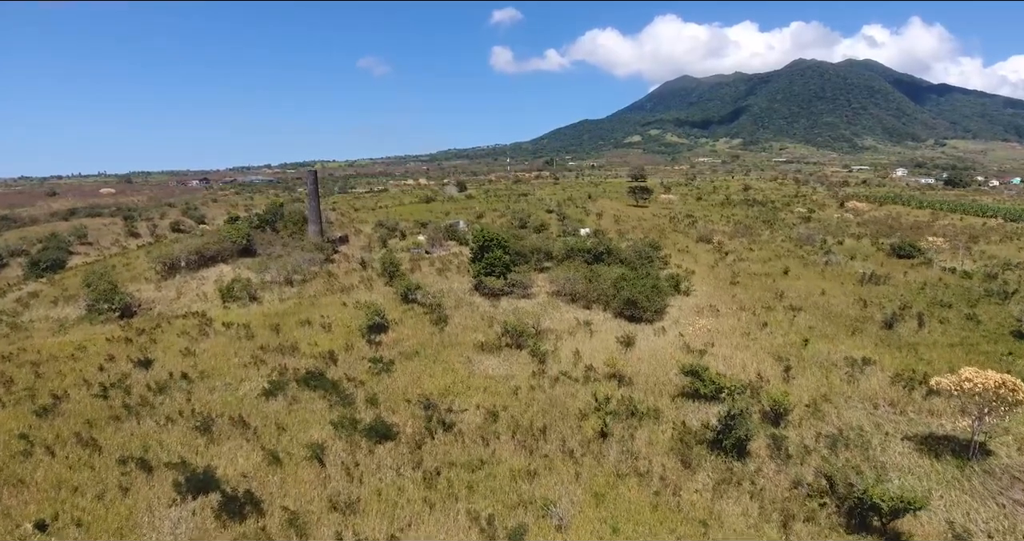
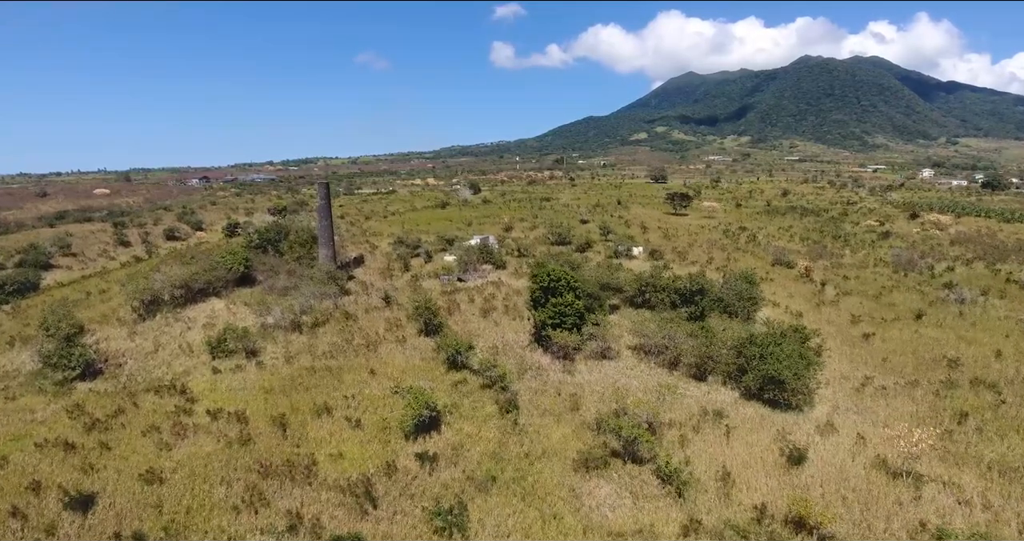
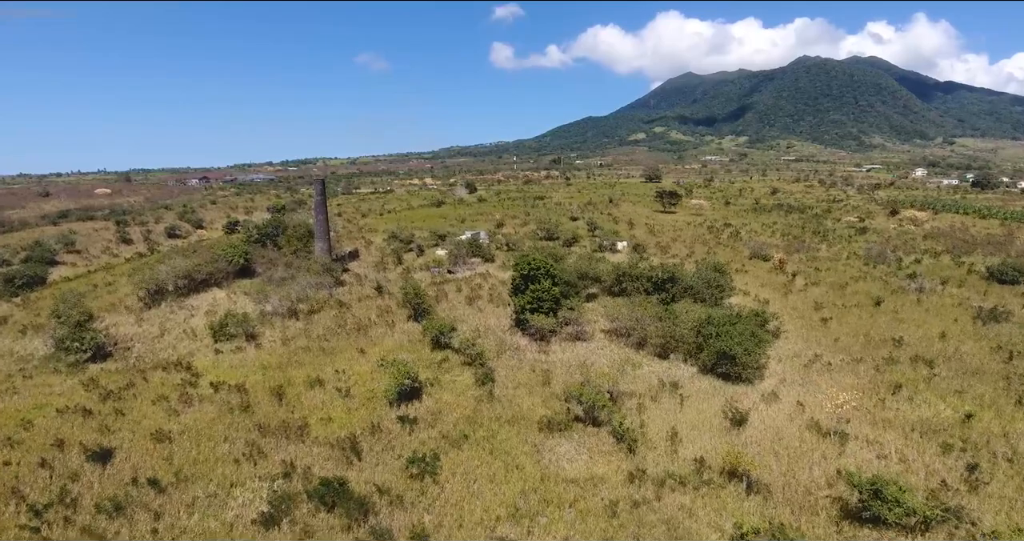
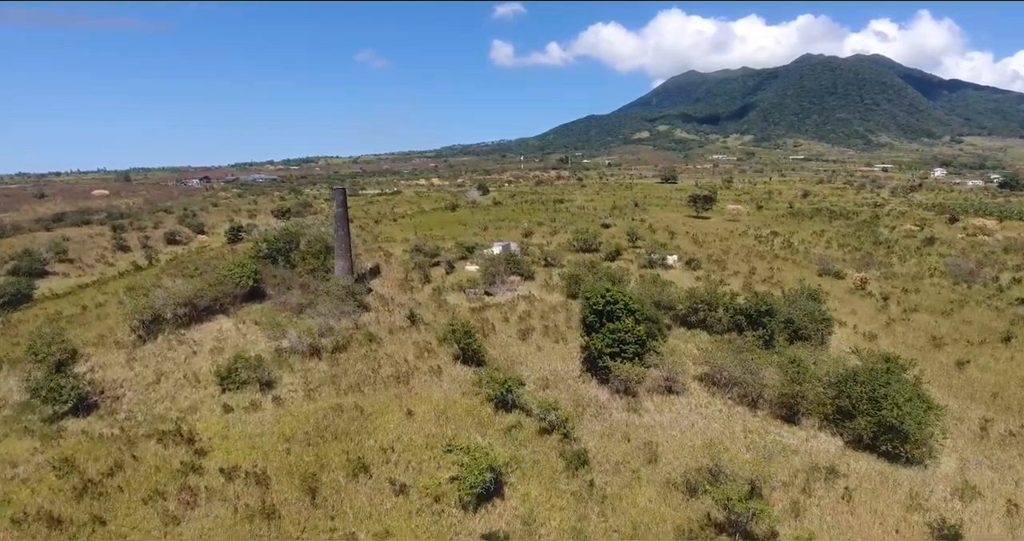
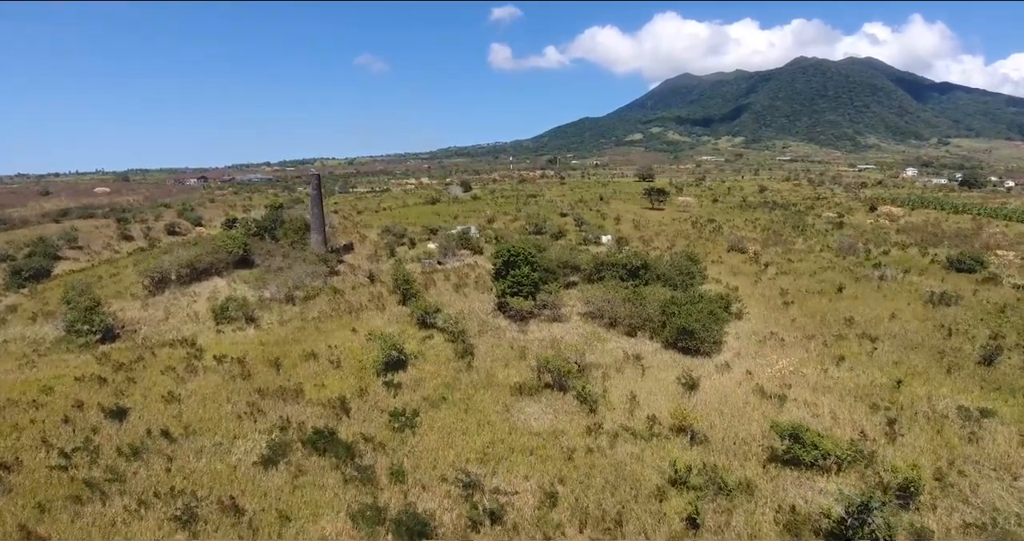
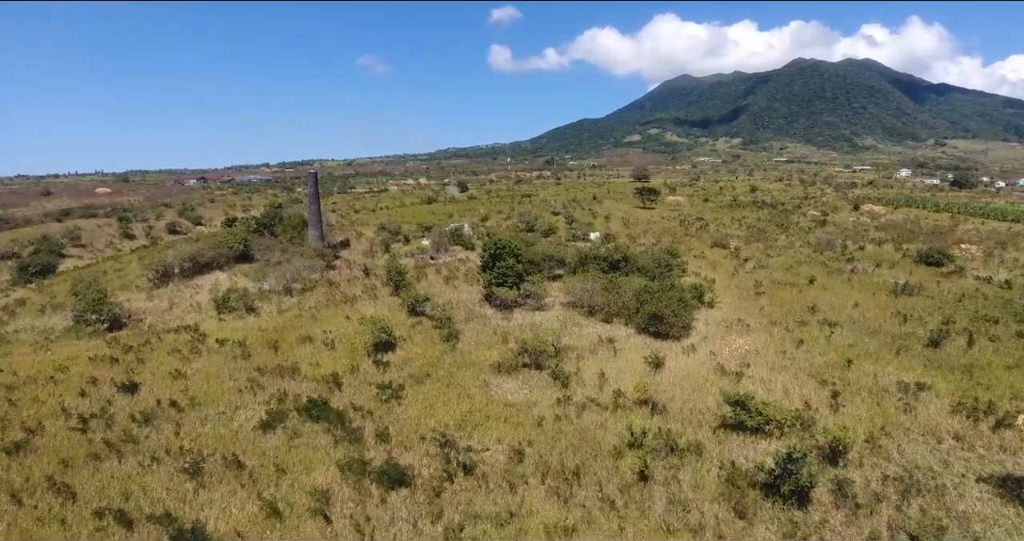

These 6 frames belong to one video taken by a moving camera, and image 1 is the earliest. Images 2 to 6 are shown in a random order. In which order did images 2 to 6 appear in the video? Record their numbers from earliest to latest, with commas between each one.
6, 5, 3, 2, 4
